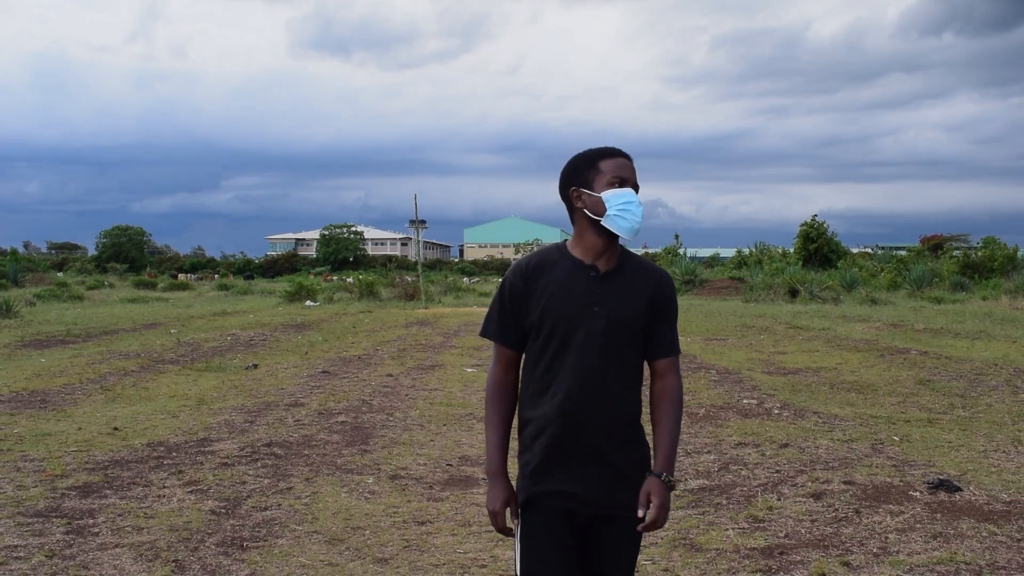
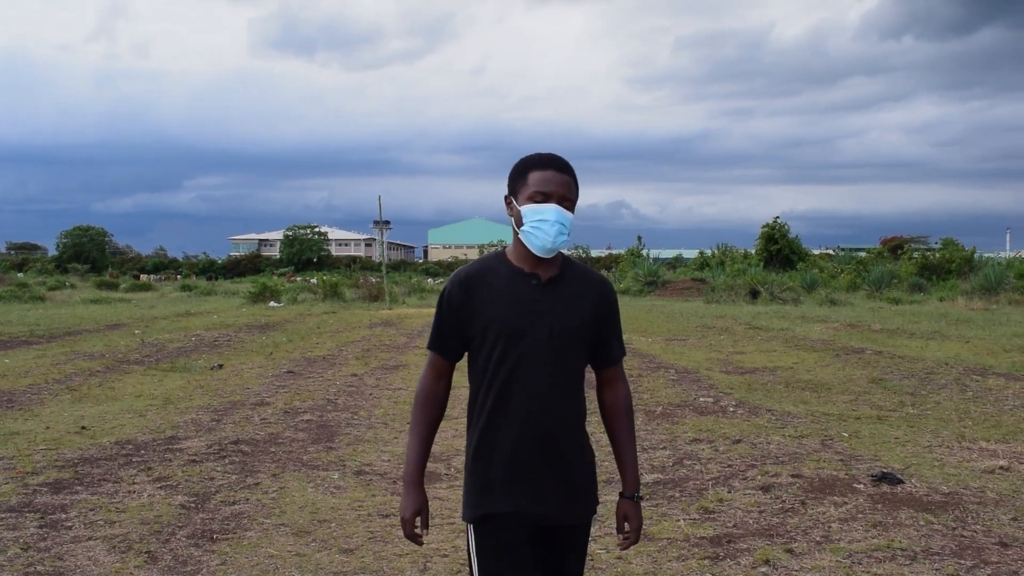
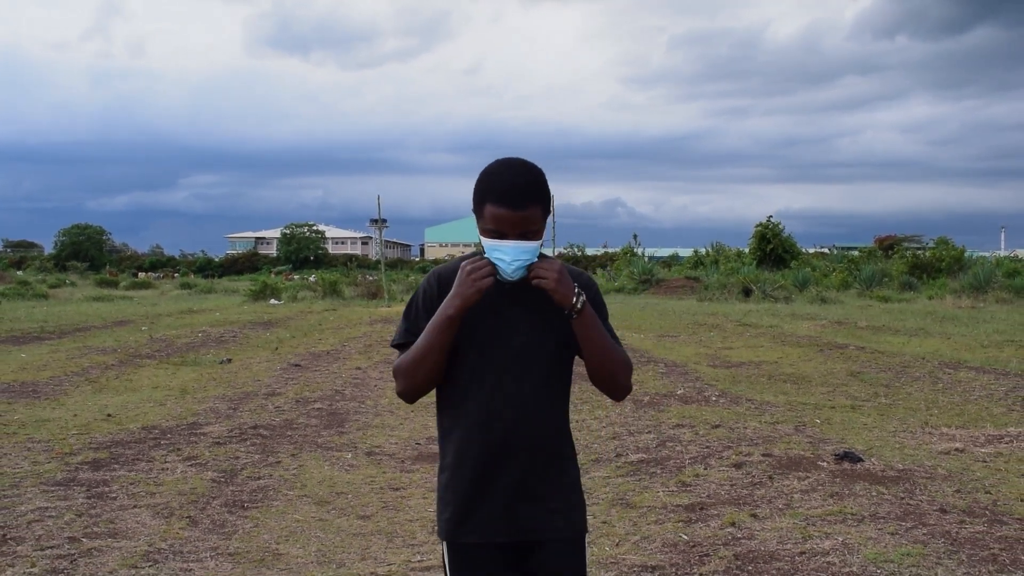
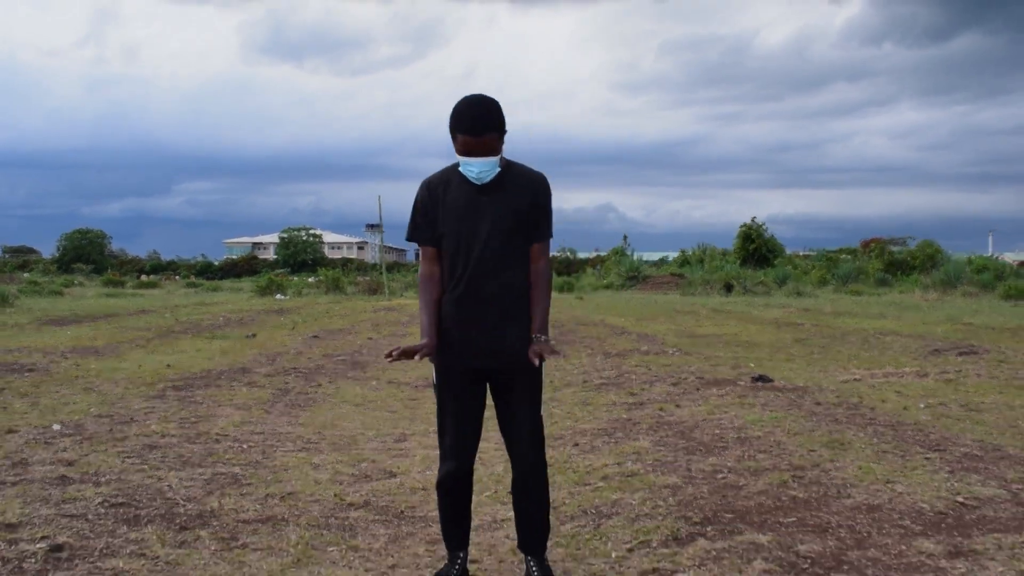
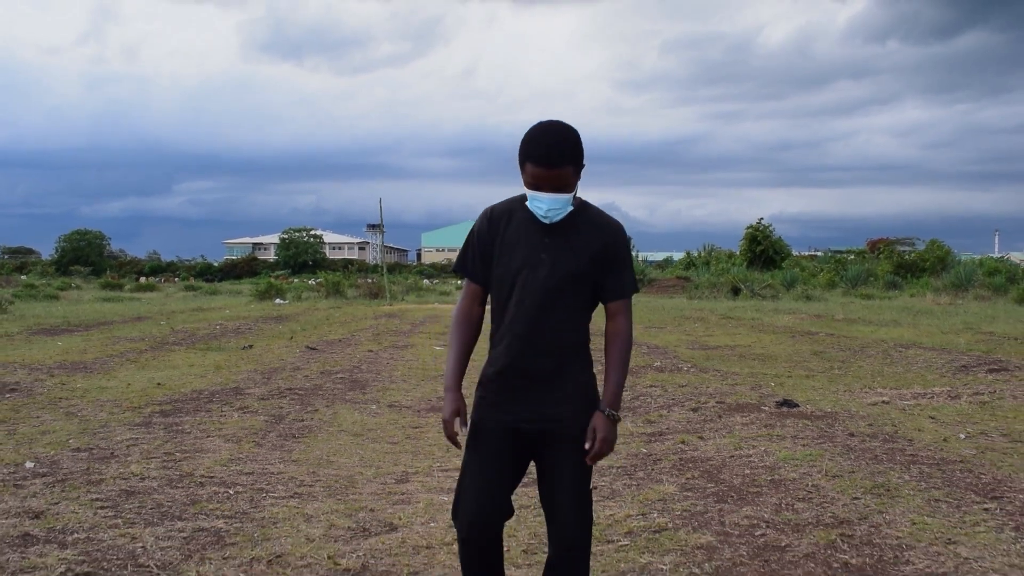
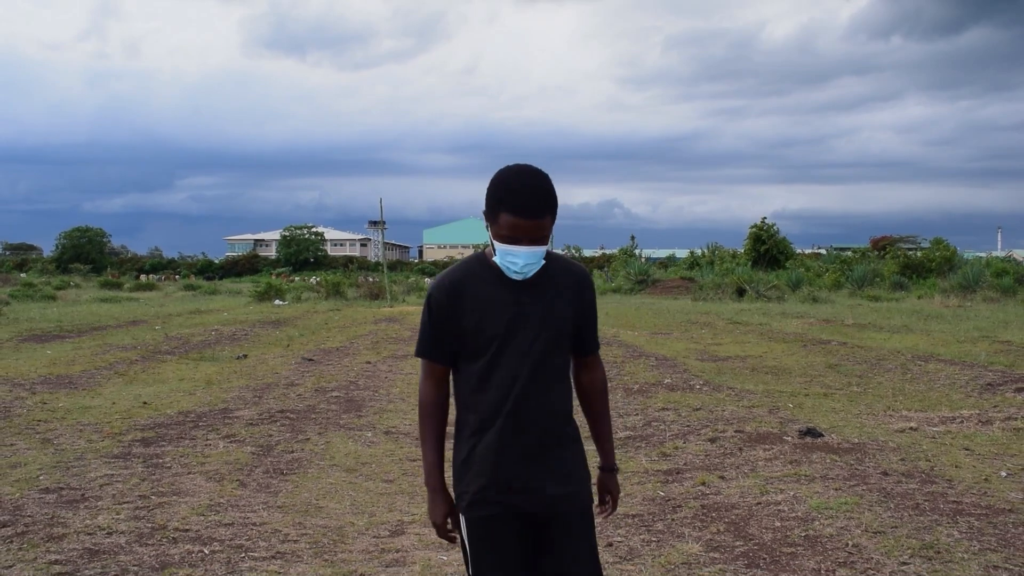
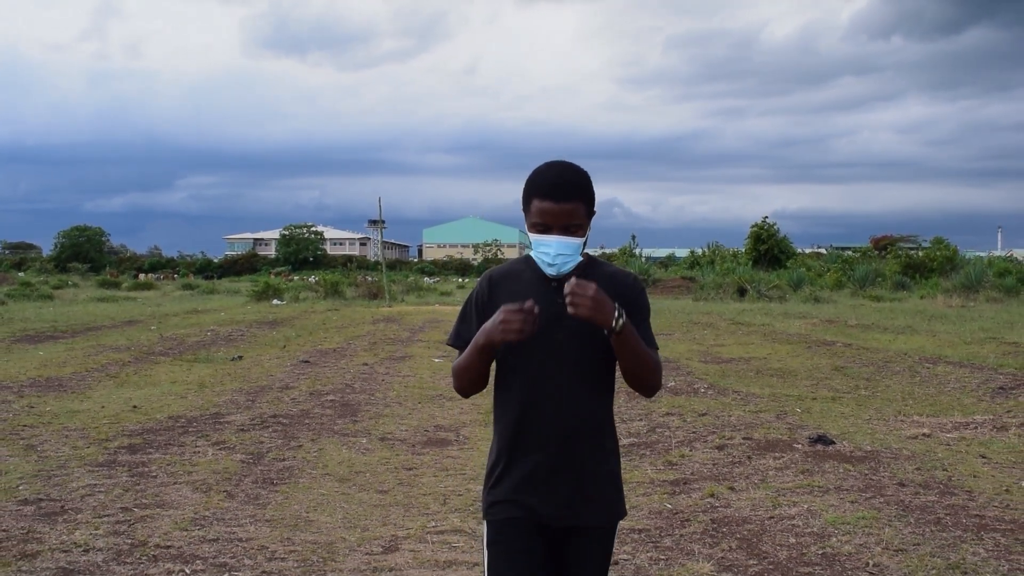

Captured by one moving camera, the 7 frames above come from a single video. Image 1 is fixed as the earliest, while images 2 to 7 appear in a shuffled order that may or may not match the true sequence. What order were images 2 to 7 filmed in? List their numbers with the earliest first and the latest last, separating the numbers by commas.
2, 3, 7, 6, 5, 4
